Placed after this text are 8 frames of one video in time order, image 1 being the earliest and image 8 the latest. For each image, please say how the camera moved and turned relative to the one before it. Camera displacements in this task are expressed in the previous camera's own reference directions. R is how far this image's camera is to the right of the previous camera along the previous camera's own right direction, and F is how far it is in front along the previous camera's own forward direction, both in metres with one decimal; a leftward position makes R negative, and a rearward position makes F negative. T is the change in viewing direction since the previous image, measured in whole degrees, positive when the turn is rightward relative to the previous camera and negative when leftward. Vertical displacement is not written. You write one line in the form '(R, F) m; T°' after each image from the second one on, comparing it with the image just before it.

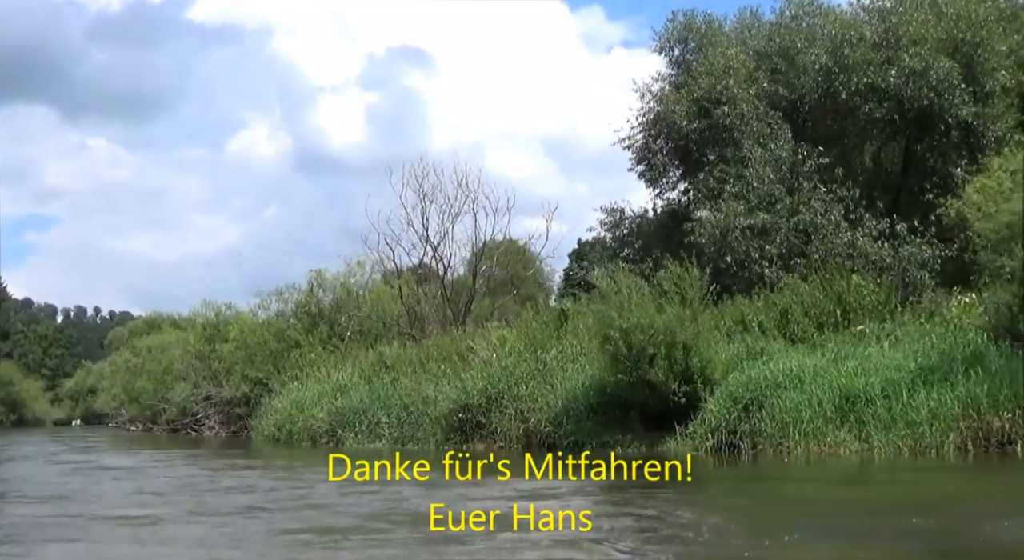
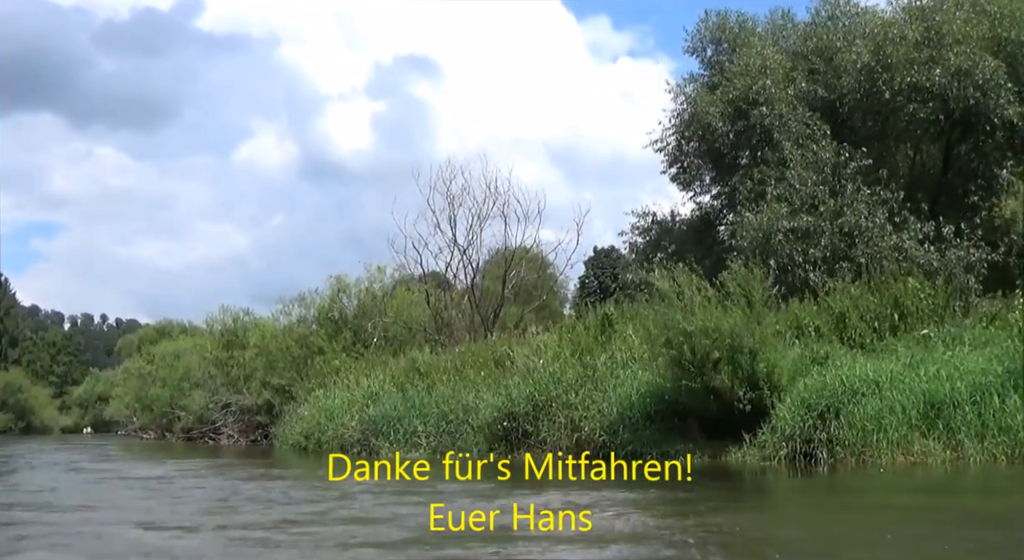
(-0.7, +0.7) m; 0°
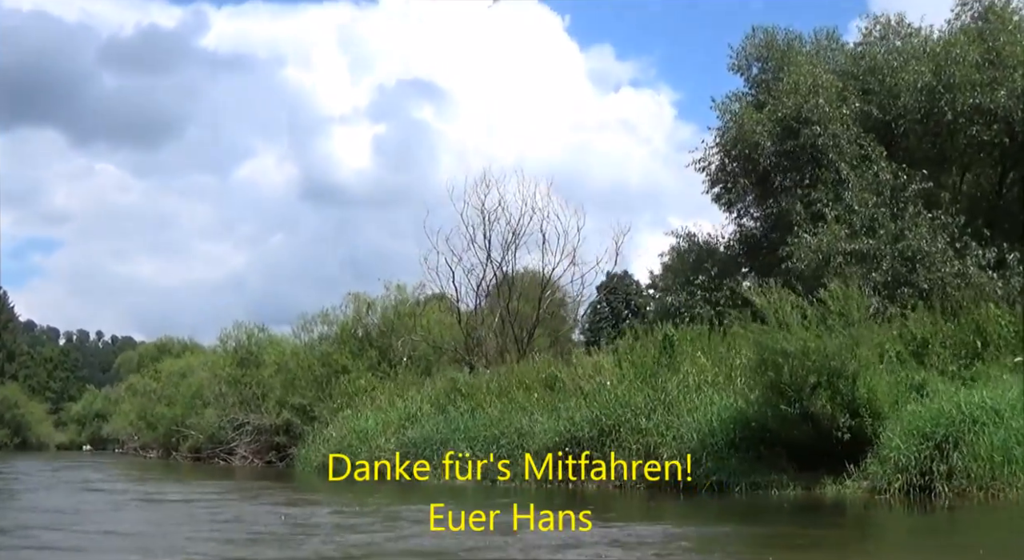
(-1.1, +1.1) m; 0°
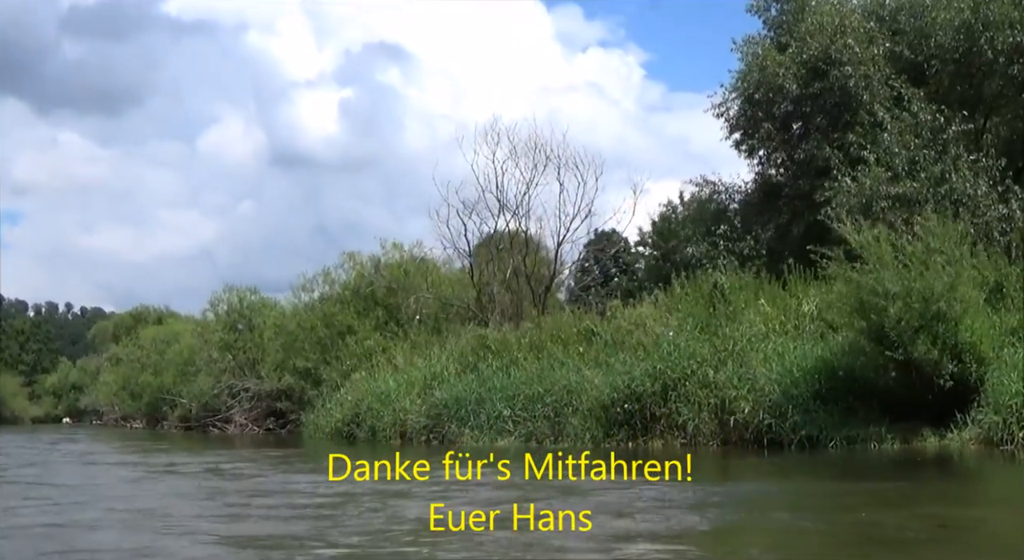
(-1.2, +1.2) m; +2°
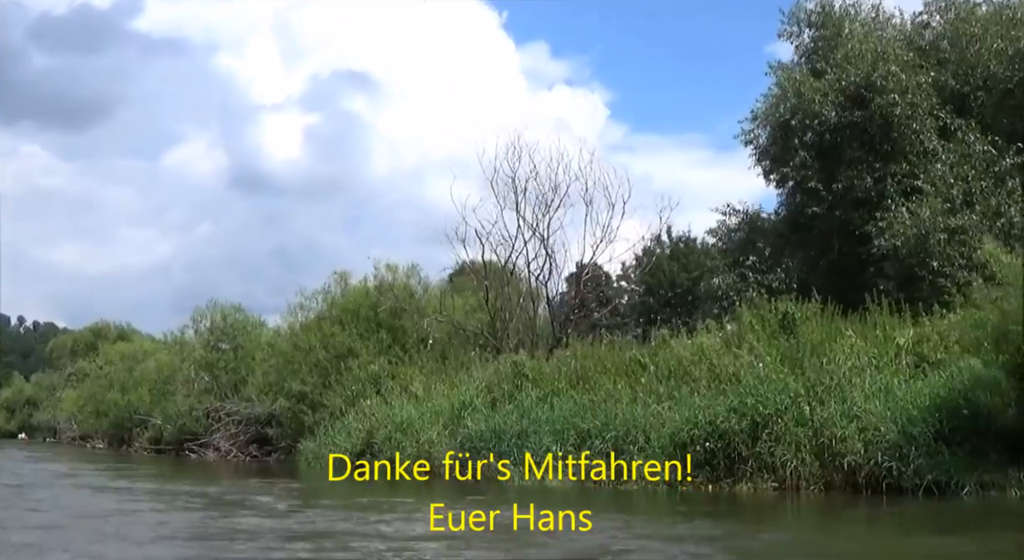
(-1.5, +1.6) m; +2°
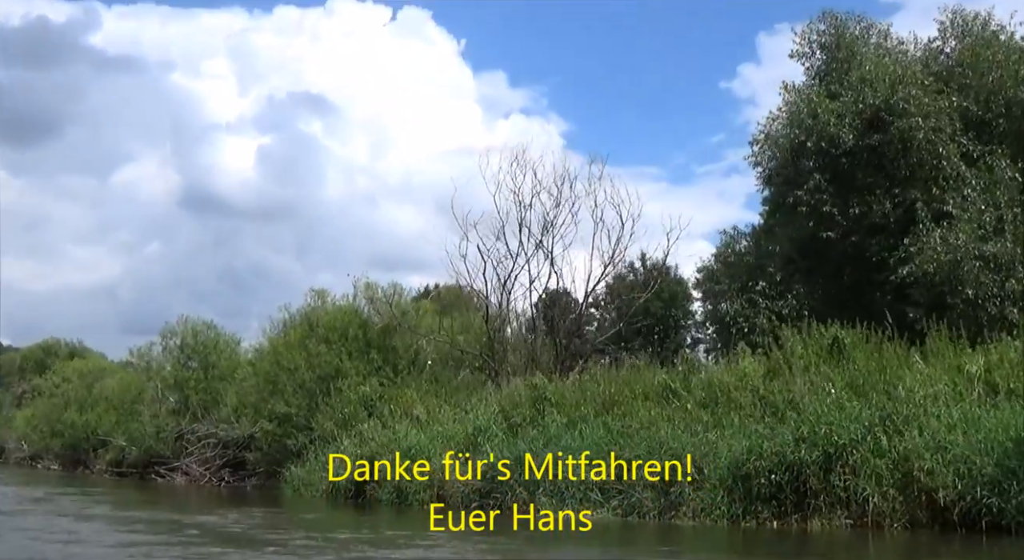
(-1.2, +1.2) m; +3°
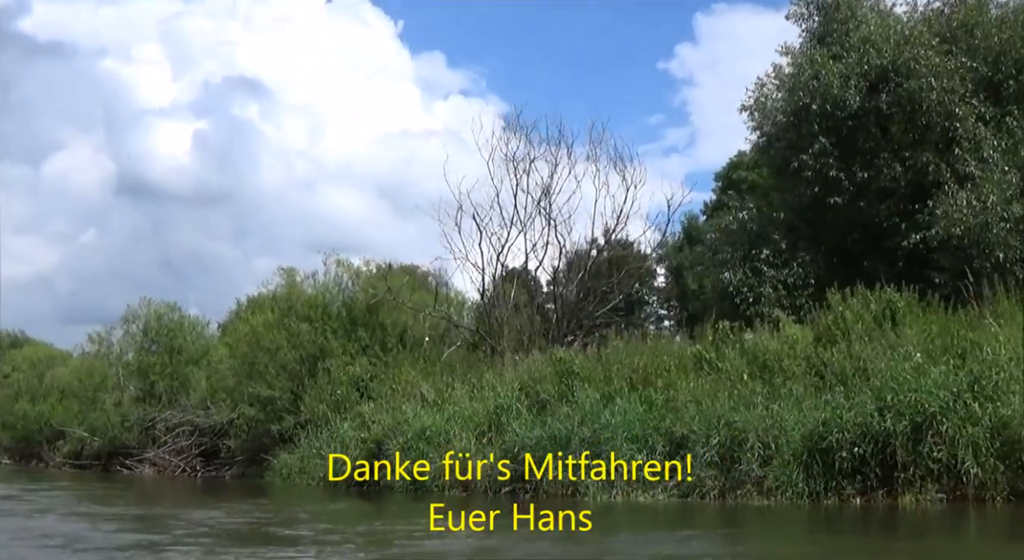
(-1.3, +1.2) m; +3°
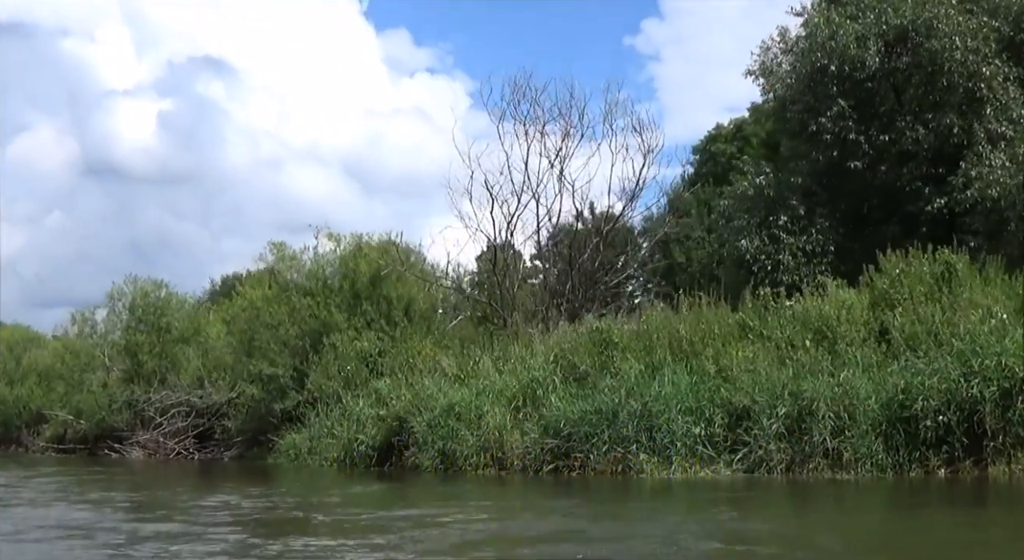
(-1.0, +0.9) m; +2°
